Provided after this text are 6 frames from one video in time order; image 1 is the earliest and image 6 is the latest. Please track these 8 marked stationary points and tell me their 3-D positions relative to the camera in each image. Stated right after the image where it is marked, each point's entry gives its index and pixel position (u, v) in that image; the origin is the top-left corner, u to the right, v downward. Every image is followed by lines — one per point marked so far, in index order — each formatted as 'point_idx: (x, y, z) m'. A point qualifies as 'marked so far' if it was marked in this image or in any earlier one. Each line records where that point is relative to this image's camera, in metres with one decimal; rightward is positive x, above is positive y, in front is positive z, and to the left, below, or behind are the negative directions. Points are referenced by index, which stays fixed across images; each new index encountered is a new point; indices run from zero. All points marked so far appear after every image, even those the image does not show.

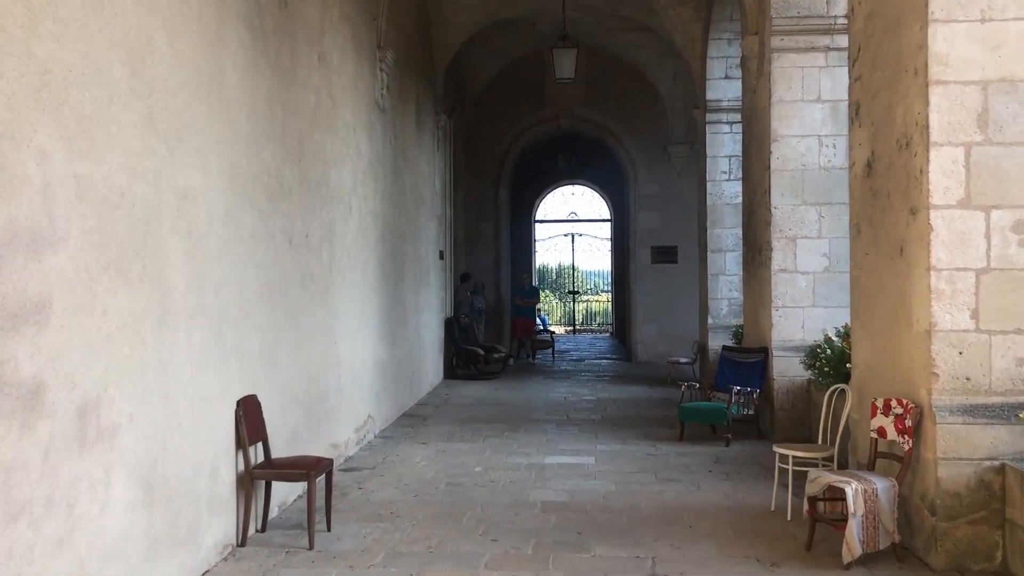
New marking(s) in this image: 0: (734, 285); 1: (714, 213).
0: (+2.0, 0.0, +8.5) m
1: (+1.8, +0.7, +8.5) m
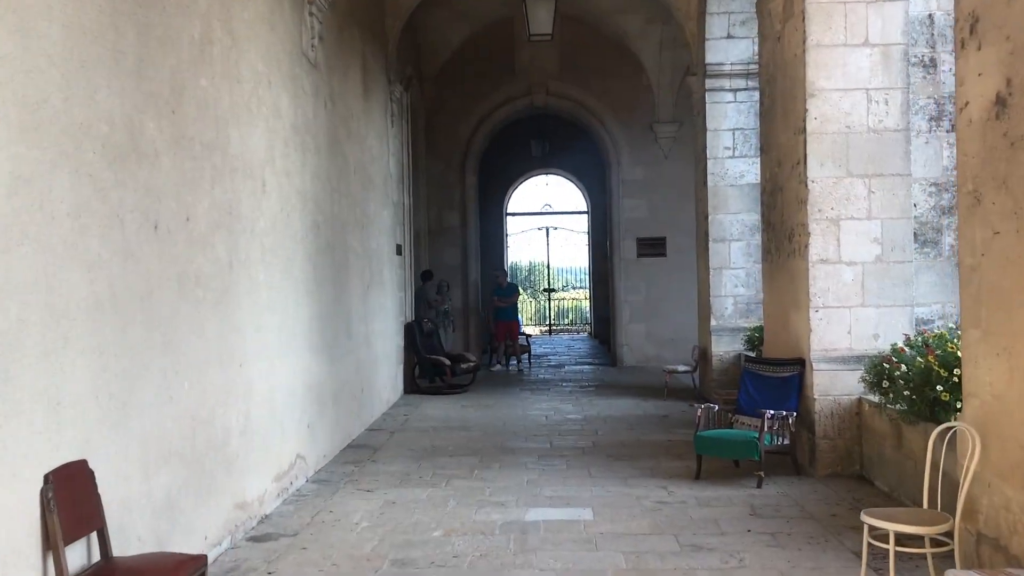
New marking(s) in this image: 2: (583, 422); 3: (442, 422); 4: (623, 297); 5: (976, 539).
0: (+1.8, +0.1, +7.3) m
1: (+1.6, +0.7, +7.3) m
2: (+0.5, -0.9, +6.4) m
3: (-0.5, -0.9, +6.6) m
4: (+1.2, -0.1, +10.2) m
5: (+1.4, -0.7, +2.8) m
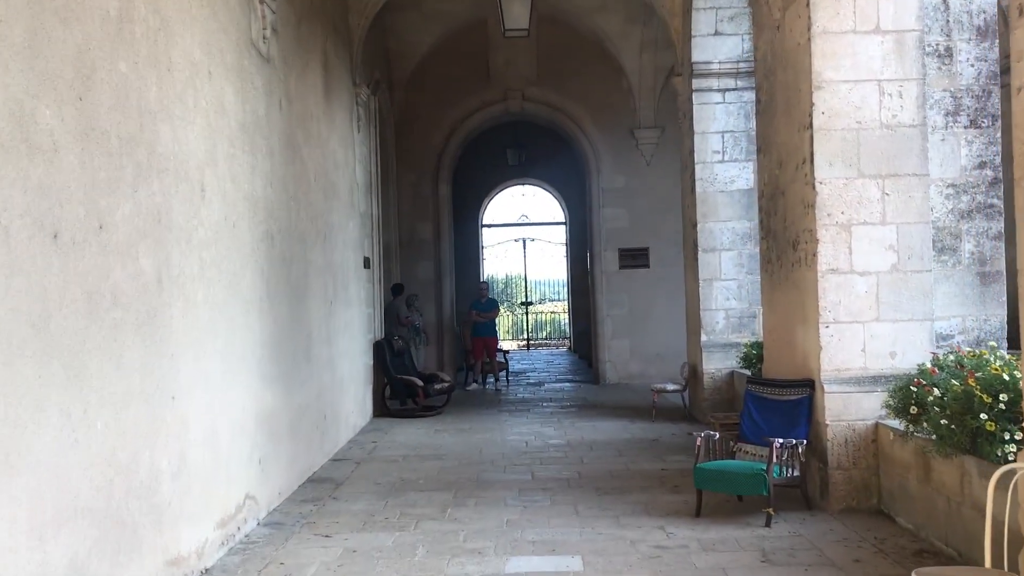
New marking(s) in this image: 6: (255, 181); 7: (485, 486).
0: (+1.6, 0.0, +6.8) m
1: (+1.4, +0.6, +6.8) m
2: (+0.3, -1.0, +5.9) m
3: (-0.6, -1.0, +6.1) m
4: (+1.0, -0.2, +9.7) m
5: (+1.3, -0.8, +2.3) m
6: (-1.2, +0.5, +4.4) m
7: (-0.1, -1.0, +4.9) m
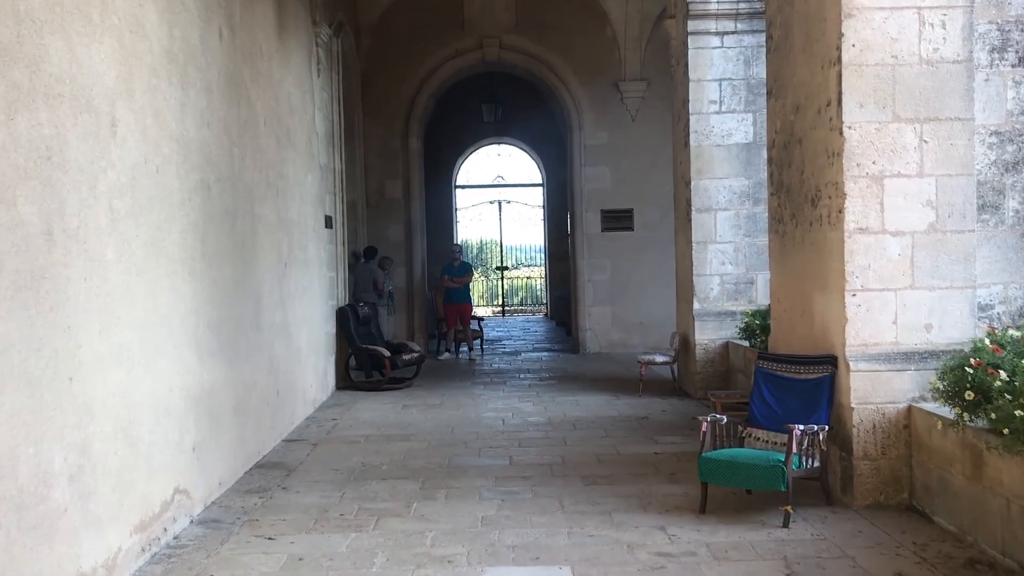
0: (+1.4, +0.2, +6.2) m
1: (+1.2, +0.9, +6.2) m
2: (+0.2, -0.8, +5.4) m
3: (-0.8, -0.8, +5.5) m
4: (+0.7, +0.1, +9.1) m
5: (+1.3, -0.7, +1.8) m
6: (-1.3, +0.7, +3.7) m
7: (-0.3, -0.8, +4.3) m
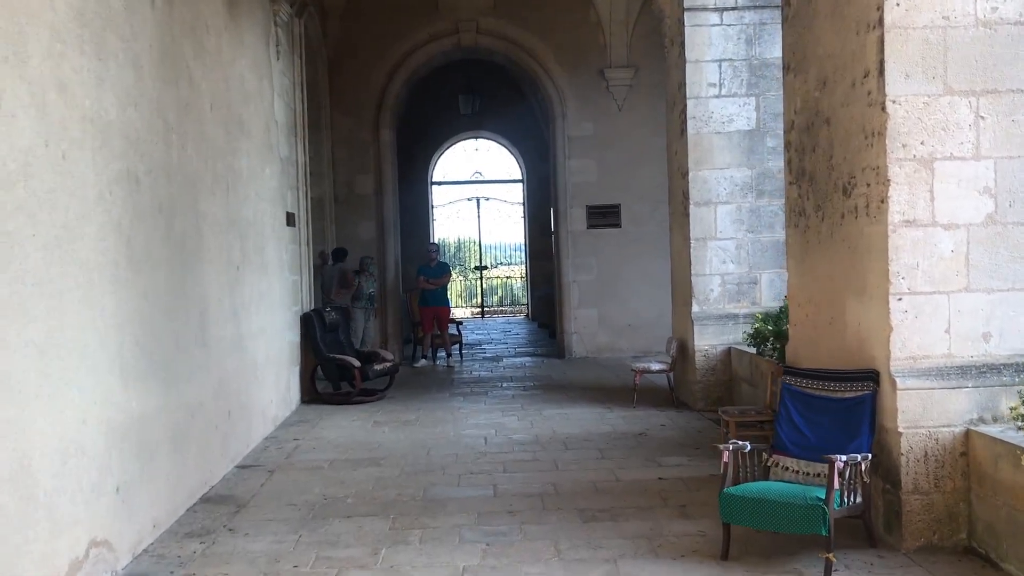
0: (+1.3, +0.2, +5.7) m
1: (+1.1, +0.8, +5.7) m
2: (+0.1, -0.8, +4.8) m
3: (-0.9, -0.8, +4.9) m
4: (+0.5, +0.1, +8.6) m
5: (+1.3, -0.7, +1.2) m
6: (-1.3, +0.6, +3.1) m
7: (-0.3, -0.9, +3.7) m
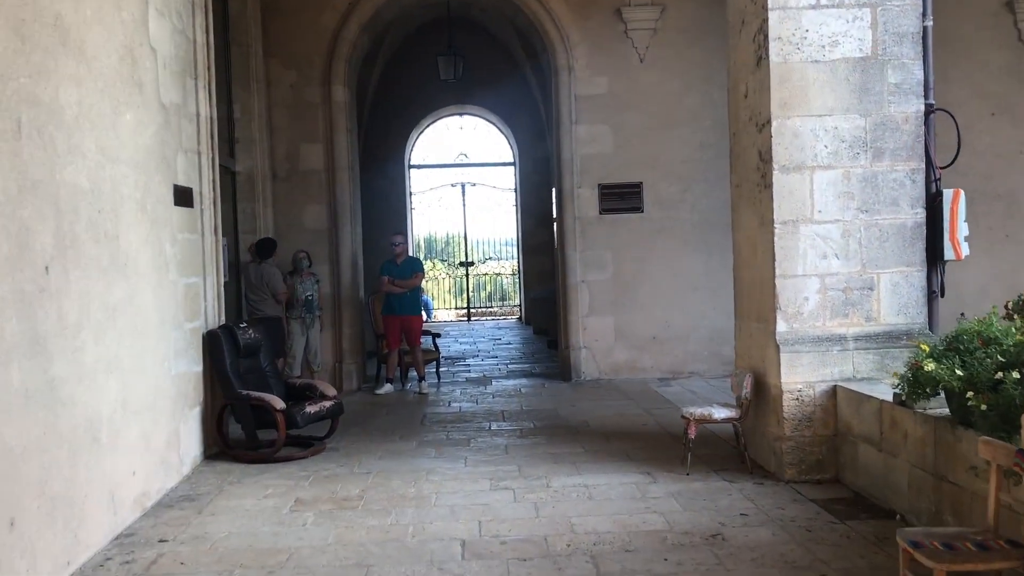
0: (+1.3, +0.2, +3.8) m
1: (+1.1, +0.8, +3.7) m
2: (+0.1, -0.8, +2.9) m
3: (-0.9, -0.9, +2.9) m
4: (+0.5, +0.1, +6.7) m
5: (+1.3, -0.8, -0.7) m
6: (-1.3, +0.6, +1.2) m
7: (-0.3, -0.9, +1.8) m
